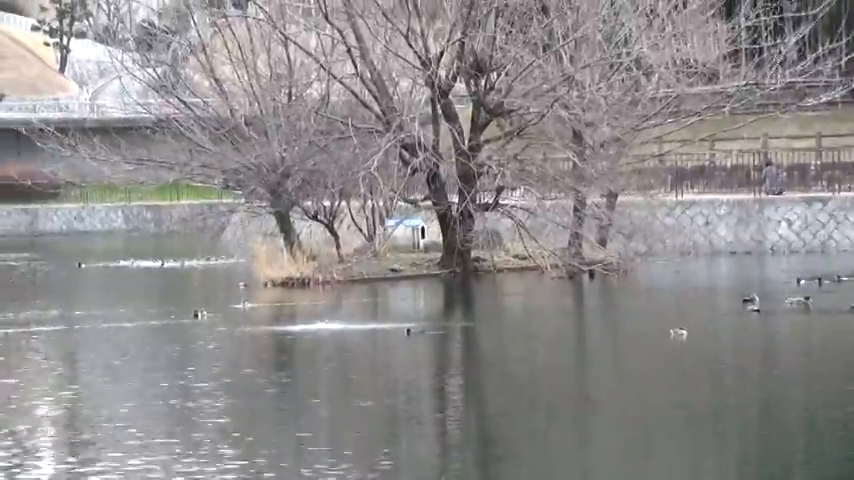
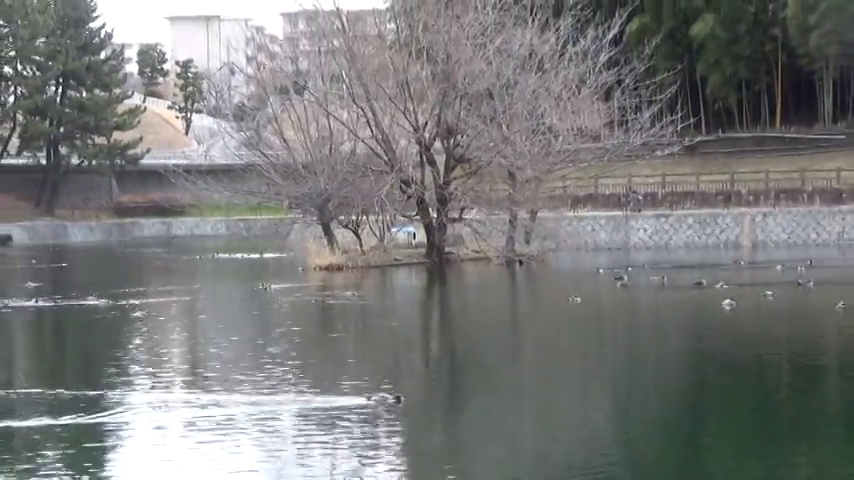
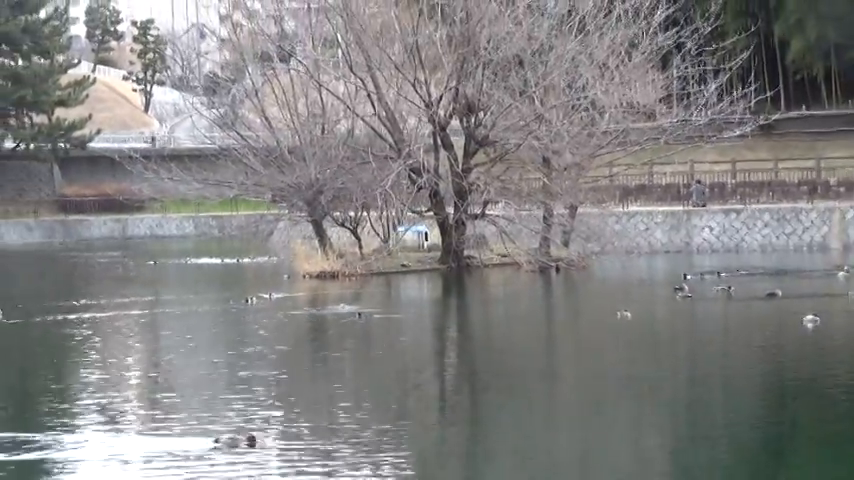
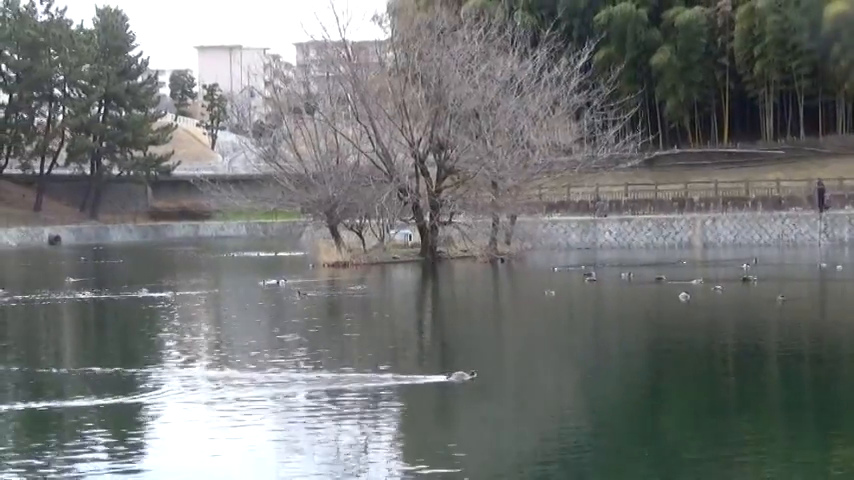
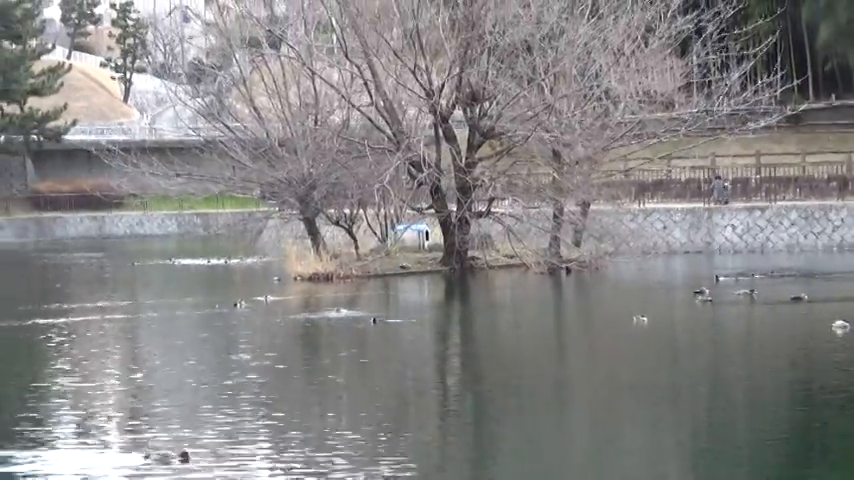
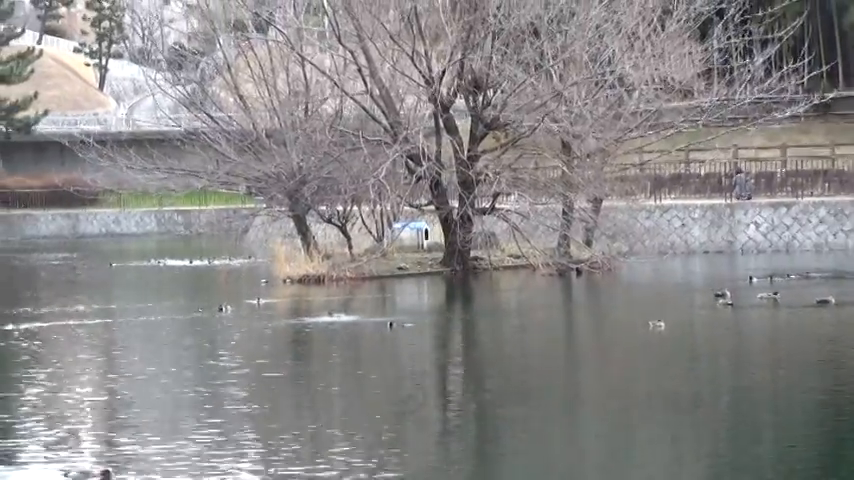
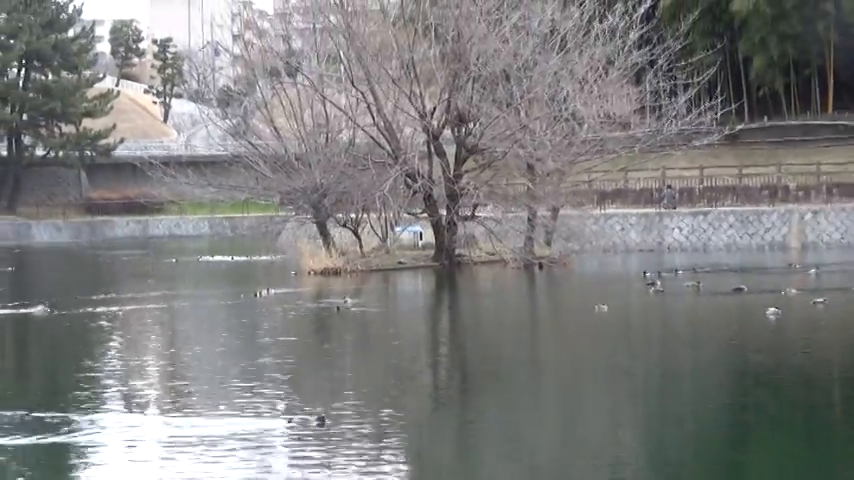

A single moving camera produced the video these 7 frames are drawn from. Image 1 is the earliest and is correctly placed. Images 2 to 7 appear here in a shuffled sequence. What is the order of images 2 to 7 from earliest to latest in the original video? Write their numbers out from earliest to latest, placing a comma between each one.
6, 5, 3, 7, 2, 4
